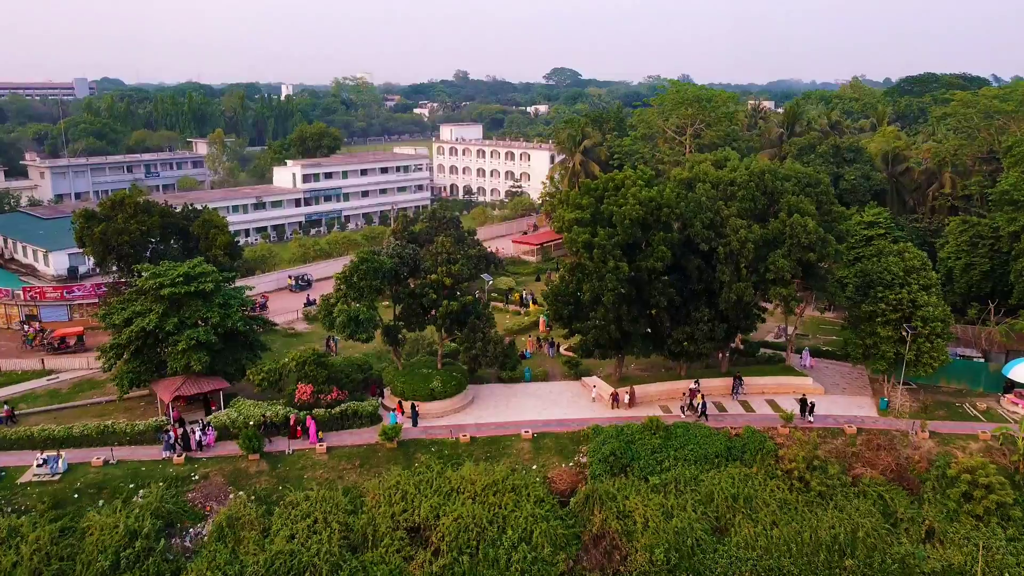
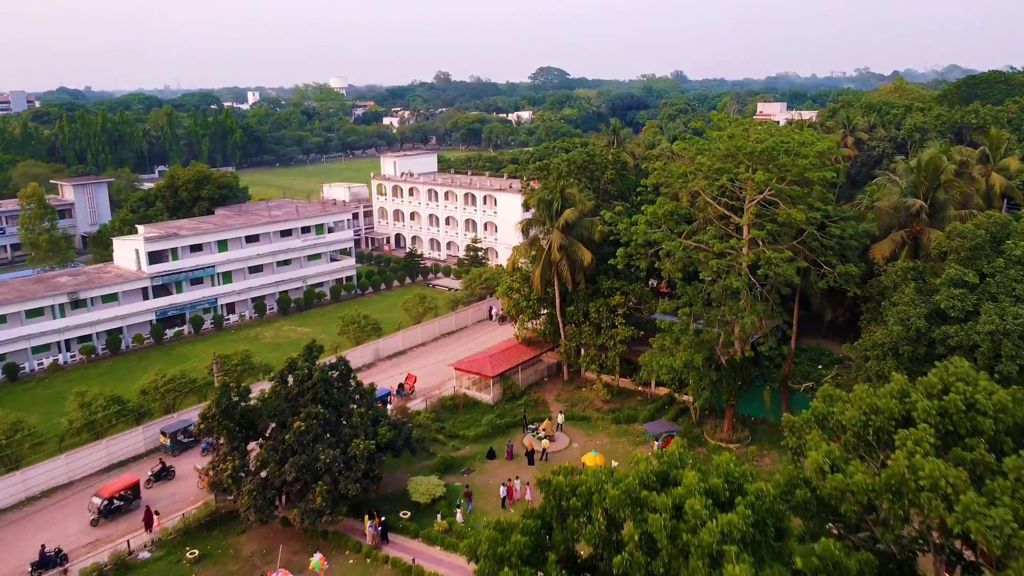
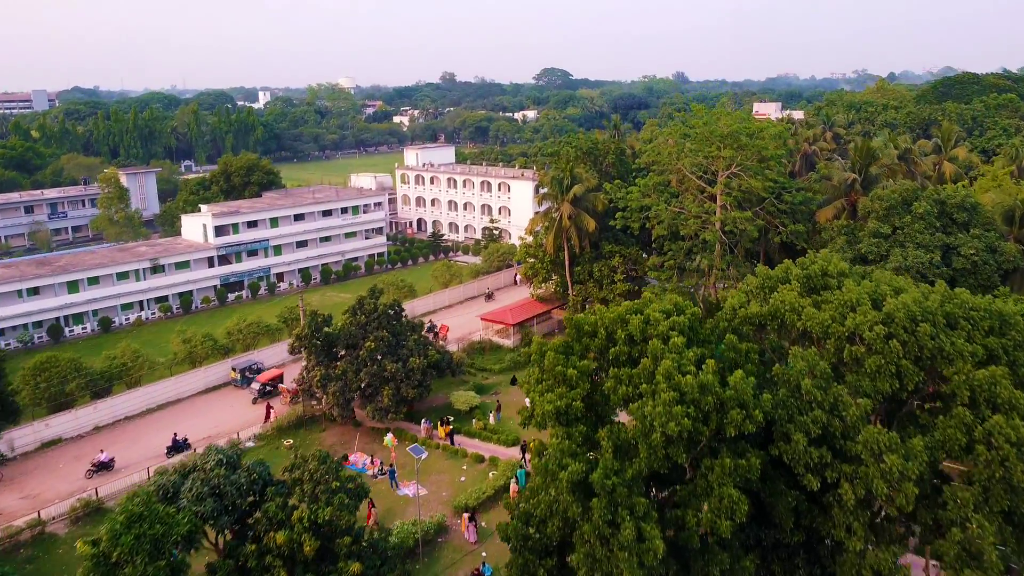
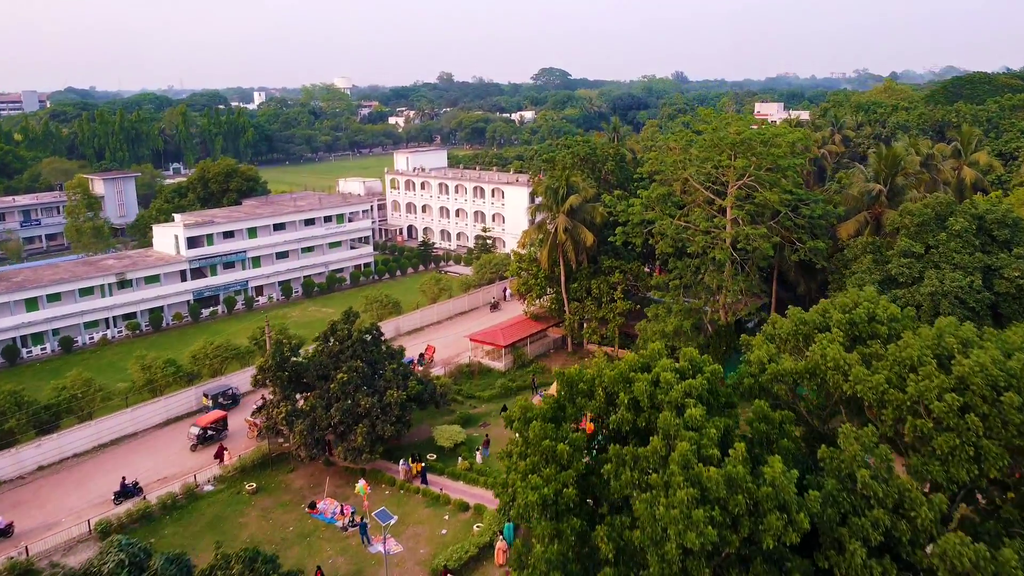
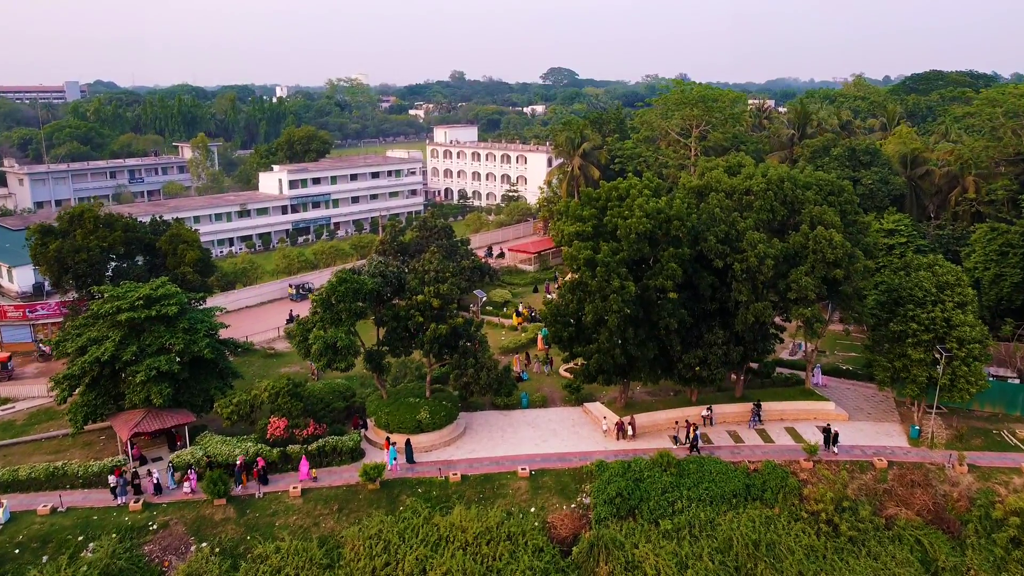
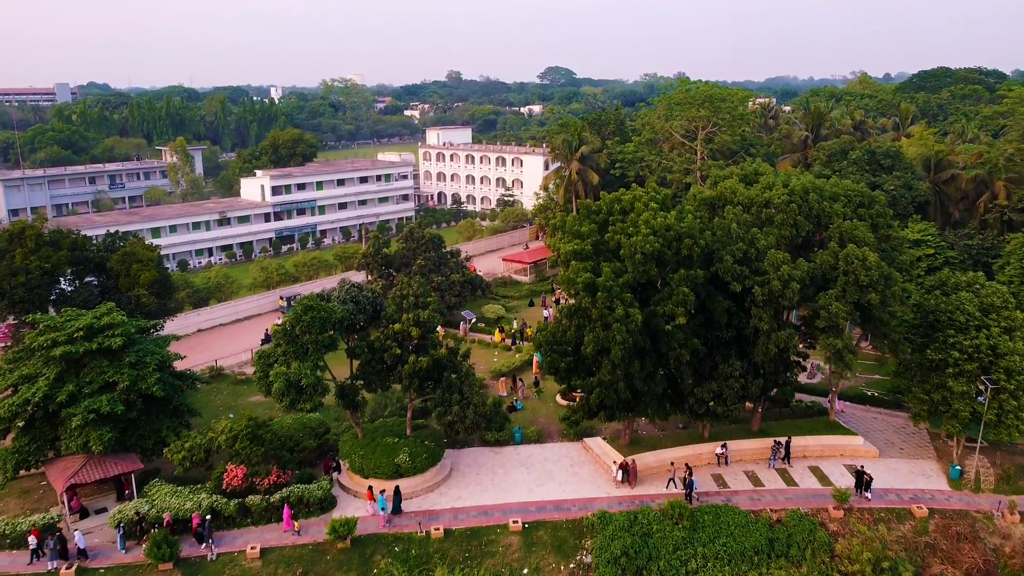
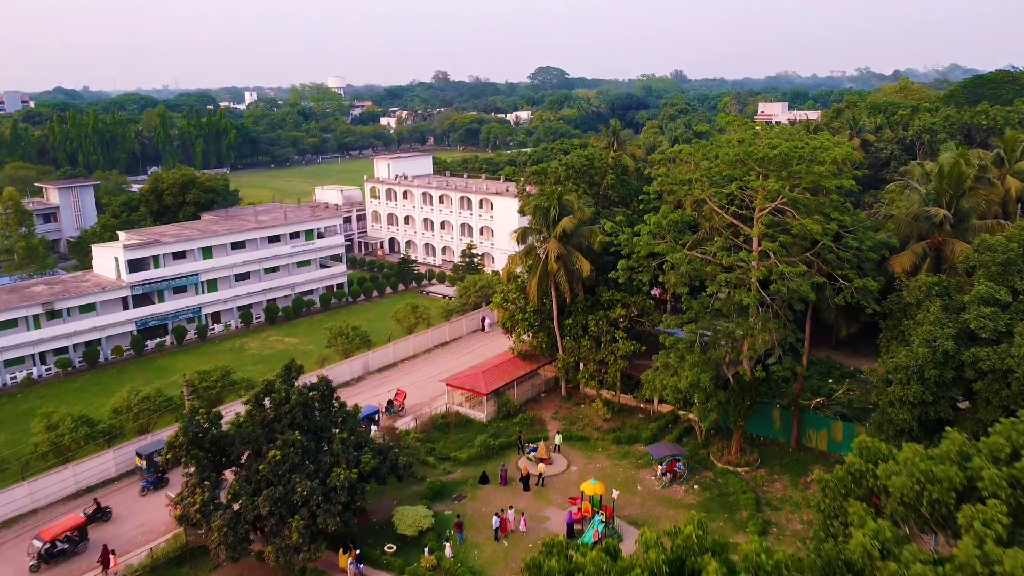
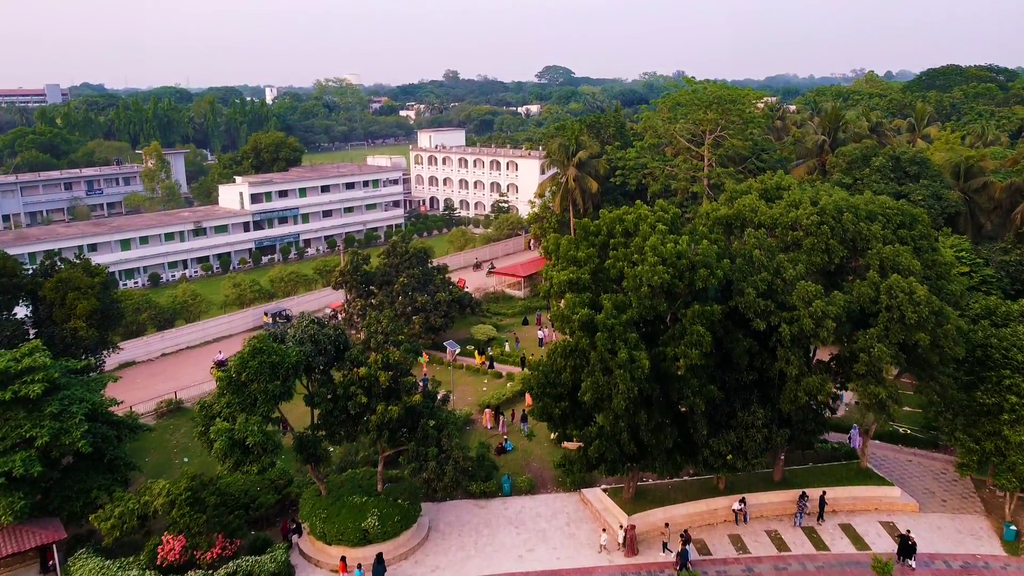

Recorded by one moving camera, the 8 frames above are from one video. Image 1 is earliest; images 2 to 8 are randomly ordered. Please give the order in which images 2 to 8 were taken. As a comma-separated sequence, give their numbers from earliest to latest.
5, 6, 8, 3, 4, 2, 7
